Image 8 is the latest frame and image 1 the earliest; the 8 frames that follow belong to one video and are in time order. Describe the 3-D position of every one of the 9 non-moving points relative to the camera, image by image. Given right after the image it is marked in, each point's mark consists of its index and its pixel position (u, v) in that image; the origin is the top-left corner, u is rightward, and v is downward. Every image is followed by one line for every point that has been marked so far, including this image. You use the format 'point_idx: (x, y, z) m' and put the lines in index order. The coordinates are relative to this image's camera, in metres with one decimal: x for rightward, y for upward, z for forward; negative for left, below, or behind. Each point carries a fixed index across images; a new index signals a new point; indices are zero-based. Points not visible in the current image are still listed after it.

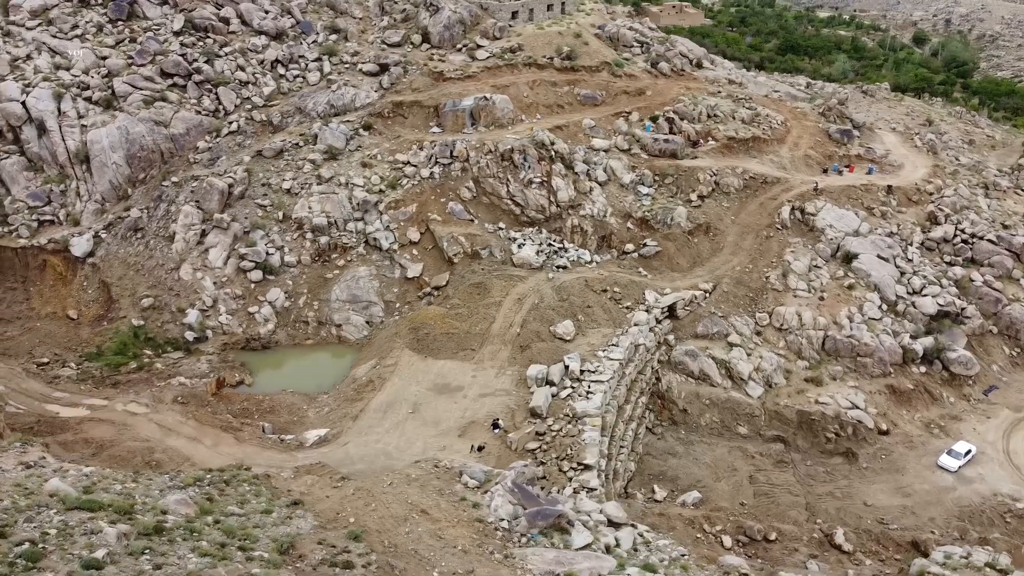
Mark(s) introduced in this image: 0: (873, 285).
0: (+10.7, +0.1, +19.1) m
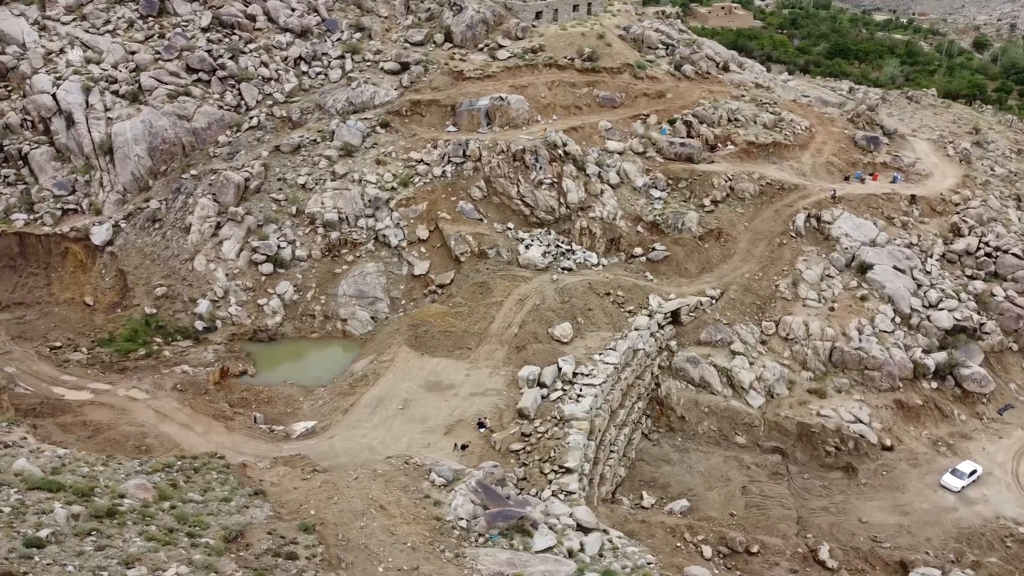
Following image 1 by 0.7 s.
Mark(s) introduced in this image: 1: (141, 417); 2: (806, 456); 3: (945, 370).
0: (+10.8, -0.2, +18.6) m
1: (-7.9, -2.7, +13.7) m
2: (+7.0, -4.0, +15.6) m
3: (+11.3, -2.2, +17.0) m
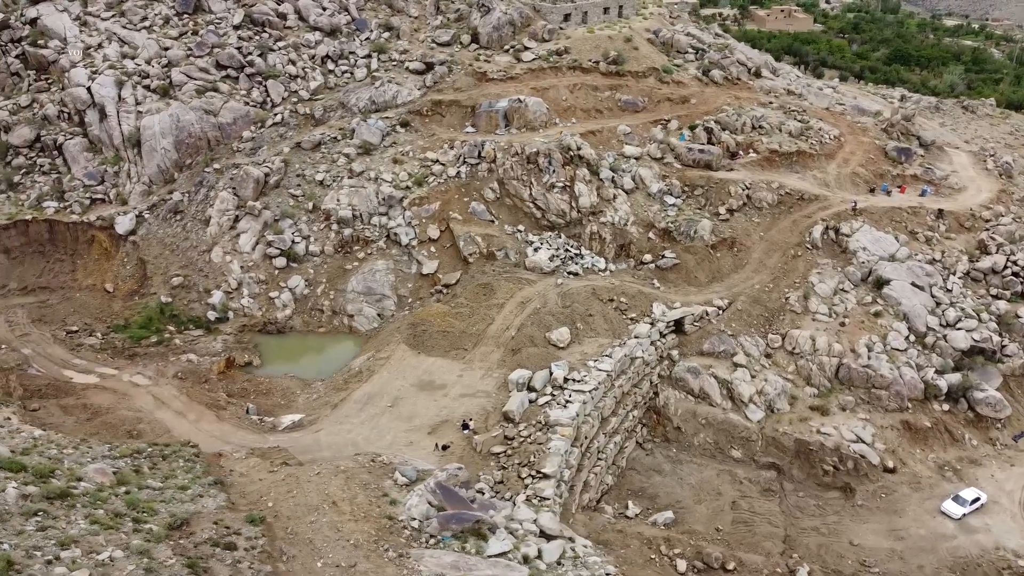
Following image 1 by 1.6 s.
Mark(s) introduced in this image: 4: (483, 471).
0: (+10.8, -0.7, +17.9) m
1: (-8.2, -2.5, +14.1) m
2: (+6.8, -4.3, +15.2) m
3: (+11.2, -2.6, +16.3) m
4: (-0.6, -3.4, +12.1) m
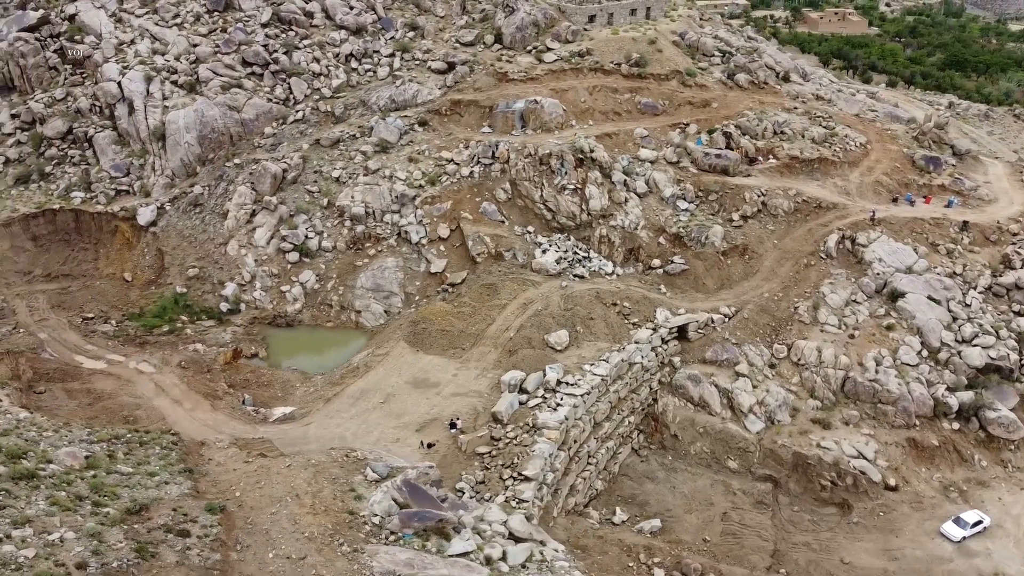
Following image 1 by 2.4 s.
0: (+10.8, -1.1, +17.4) m
1: (-8.3, -2.3, +14.5) m
2: (+6.6, -4.6, +14.8) m
3: (+11.1, -3.0, +15.7) m
4: (-0.9, -3.4, +12.1) m
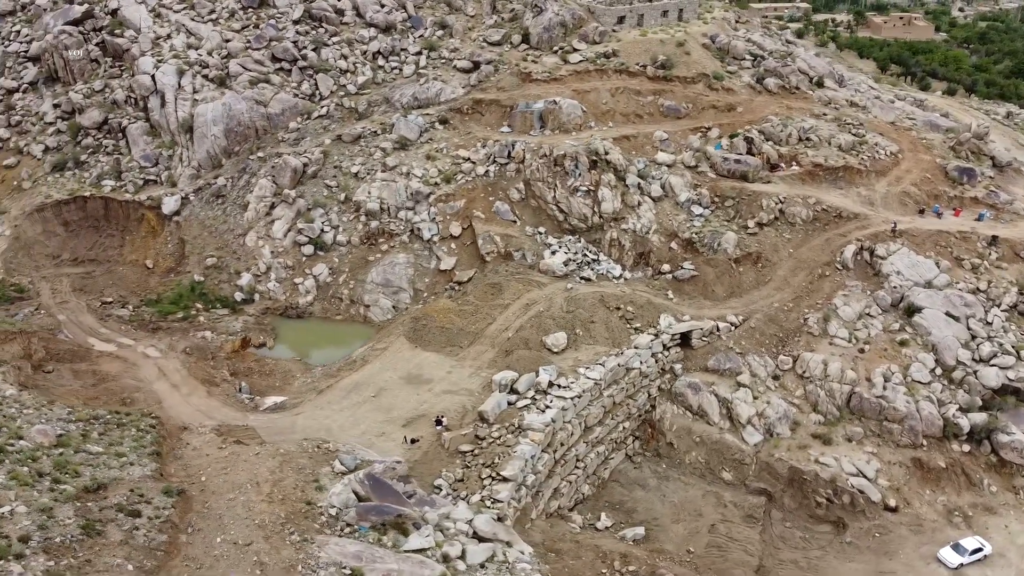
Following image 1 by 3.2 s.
0: (+10.8, -1.5, +16.7) m
1: (-8.5, -2.0, +15.0) m
2: (+6.3, -4.8, +14.4) m
3: (+10.9, -3.4, +15.1) m
4: (-1.3, -3.4, +12.1) m
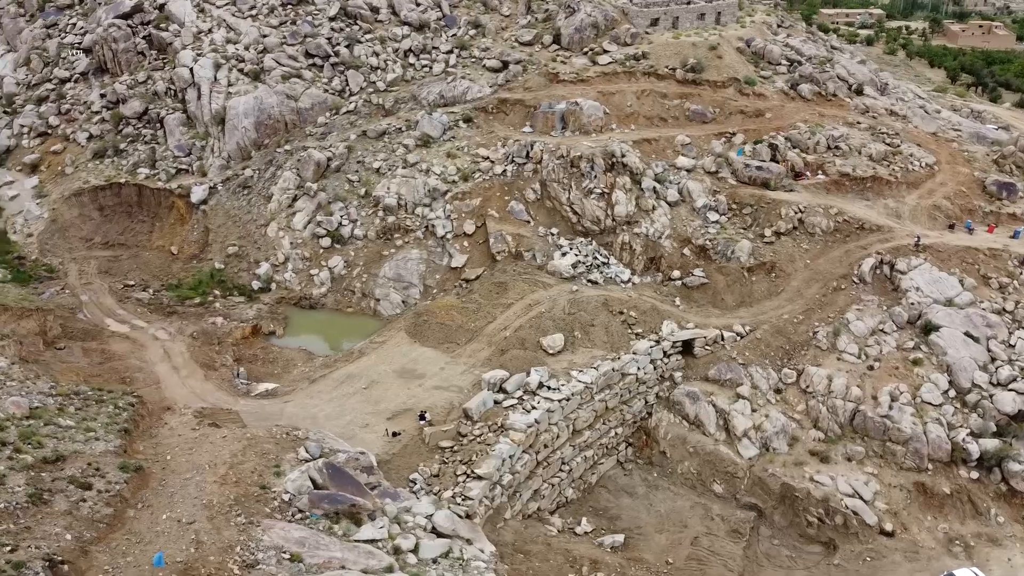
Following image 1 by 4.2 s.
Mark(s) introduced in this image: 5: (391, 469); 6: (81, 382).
0: (+10.7, -1.9, +16.0) m
1: (-8.7, -1.6, +15.5) m
2: (+5.9, -5.0, +14.0) m
3: (+10.6, -3.8, +14.4) m
4: (-1.7, -3.3, +12.2) m
5: (-2.3, -3.4, +12.1) m
6: (-8.6, -1.9, +12.8) m
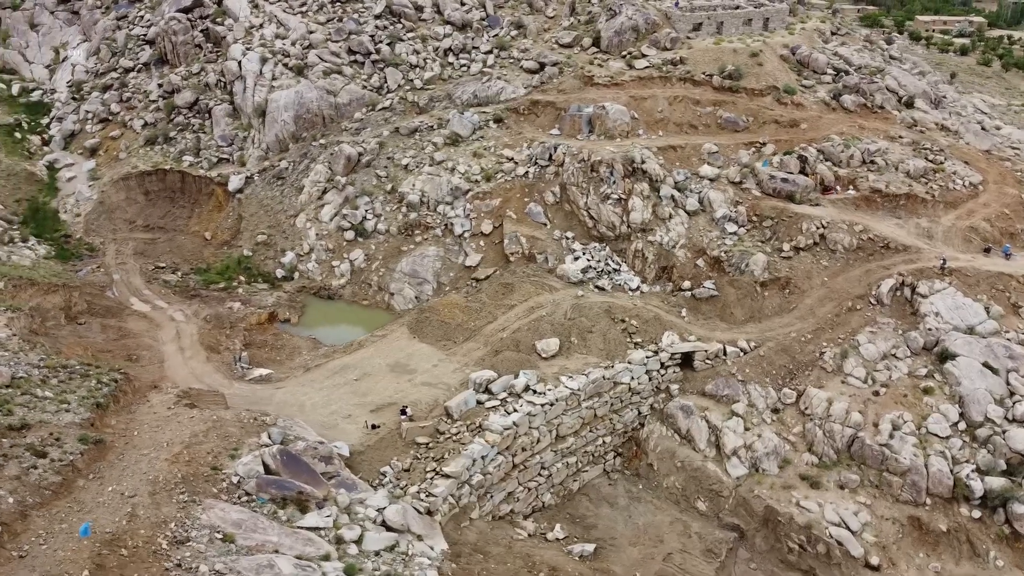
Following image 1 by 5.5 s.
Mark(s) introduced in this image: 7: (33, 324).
0: (+10.5, -2.5, +15.3) m
1: (-8.8, -1.1, +16.4) m
2: (+5.4, -5.4, +13.6) m
3: (+10.2, -4.5, +13.6) m
4: (-2.2, -3.2, +12.5) m
5: (-2.8, -3.3, +12.4) m
6: (-8.9, -1.5, +13.7) m
7: (-10.4, -0.8, +14.3) m
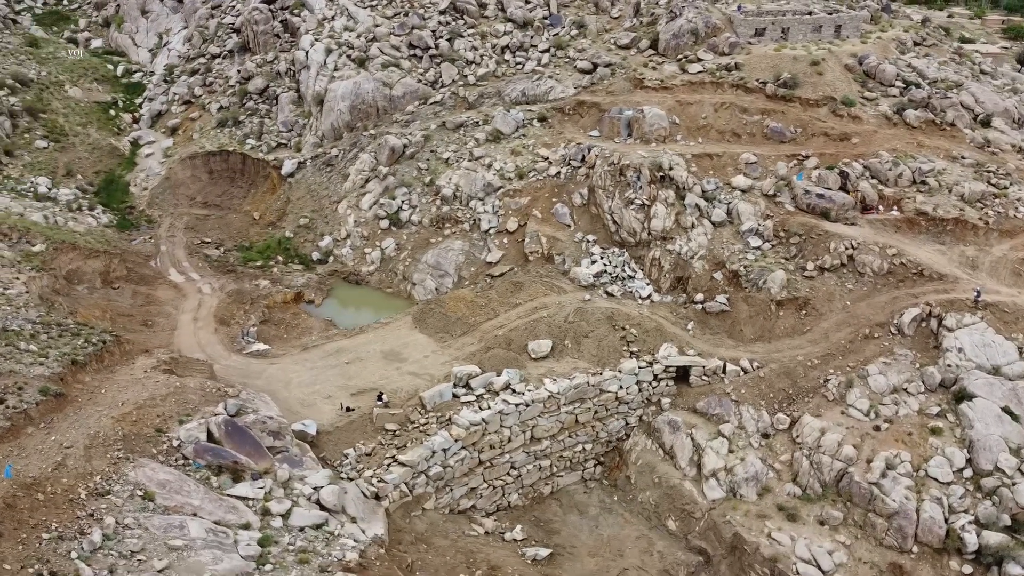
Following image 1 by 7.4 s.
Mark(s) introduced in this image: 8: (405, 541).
0: (+10.0, -3.3, +14.1) m
1: (-8.9, -0.4, +17.6) m
2: (+4.5, -5.8, +13.2) m
3: (+9.3, -5.2, +12.6) m
4: (-3.0, -3.0, +13.0) m
5: (-3.6, -3.0, +13.0) m
6: (-9.4, -0.7, +15.0) m
7: (-10.7, 0.0, +15.8) m
8: (-1.8, -4.7, +12.0) m
